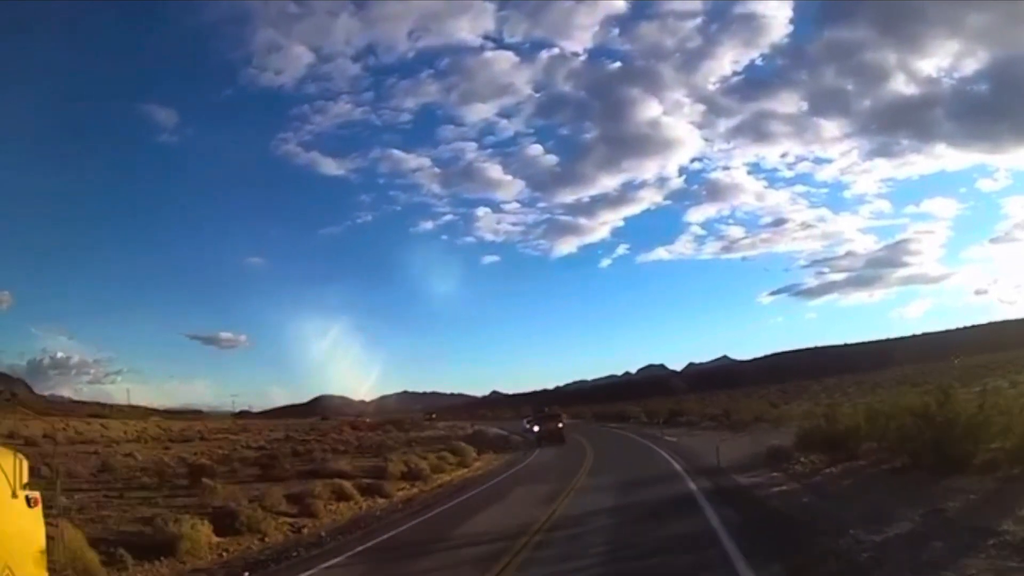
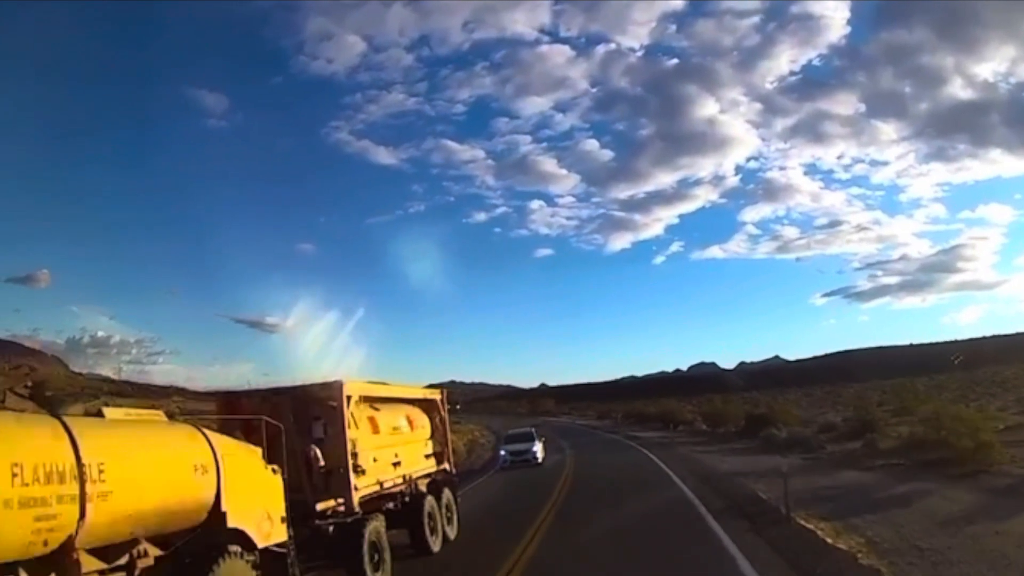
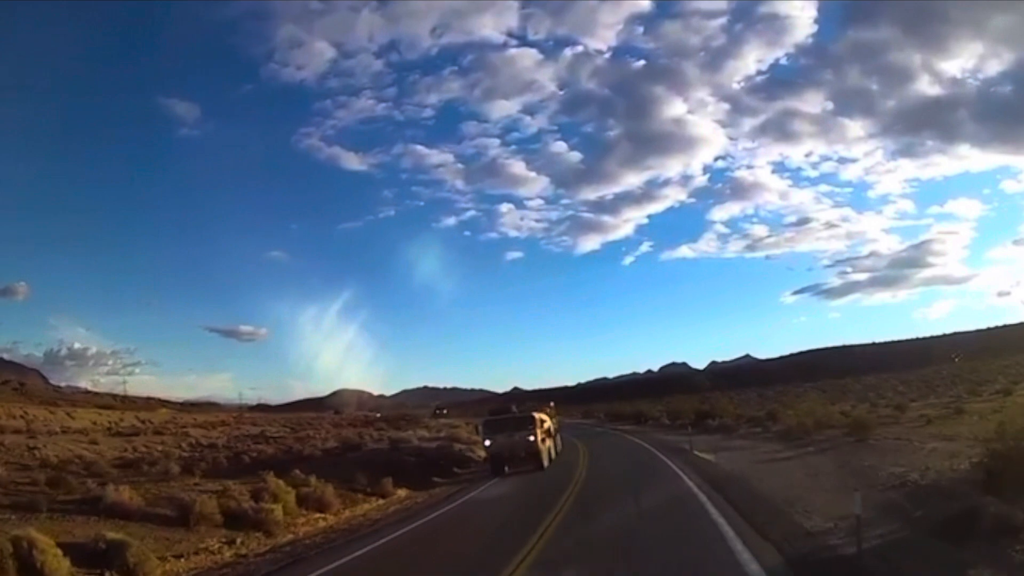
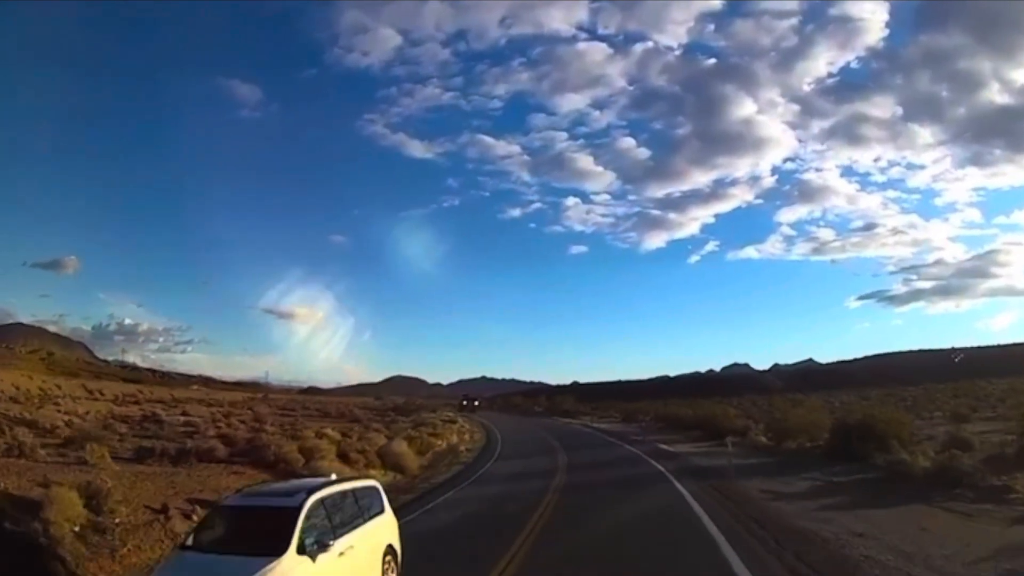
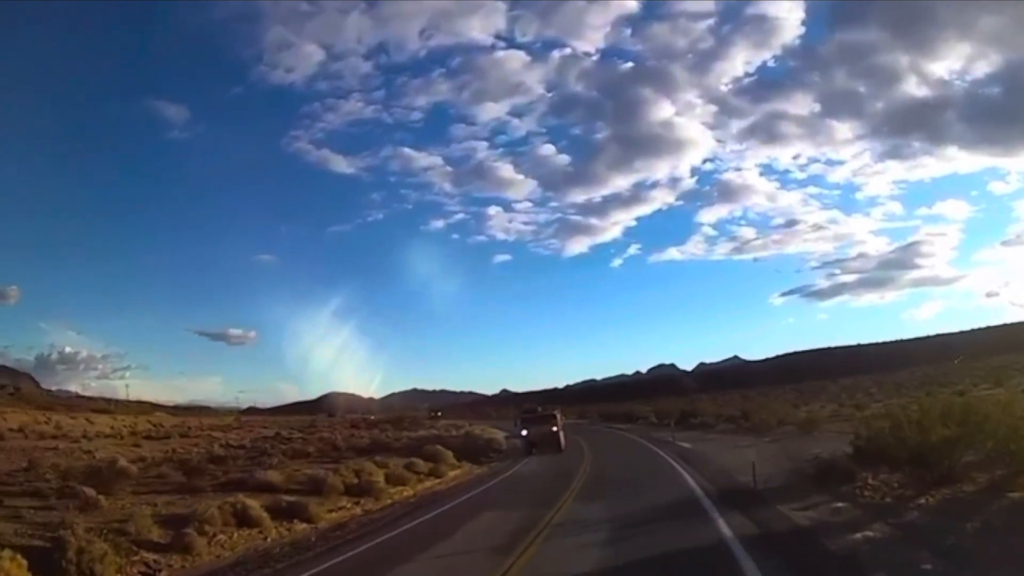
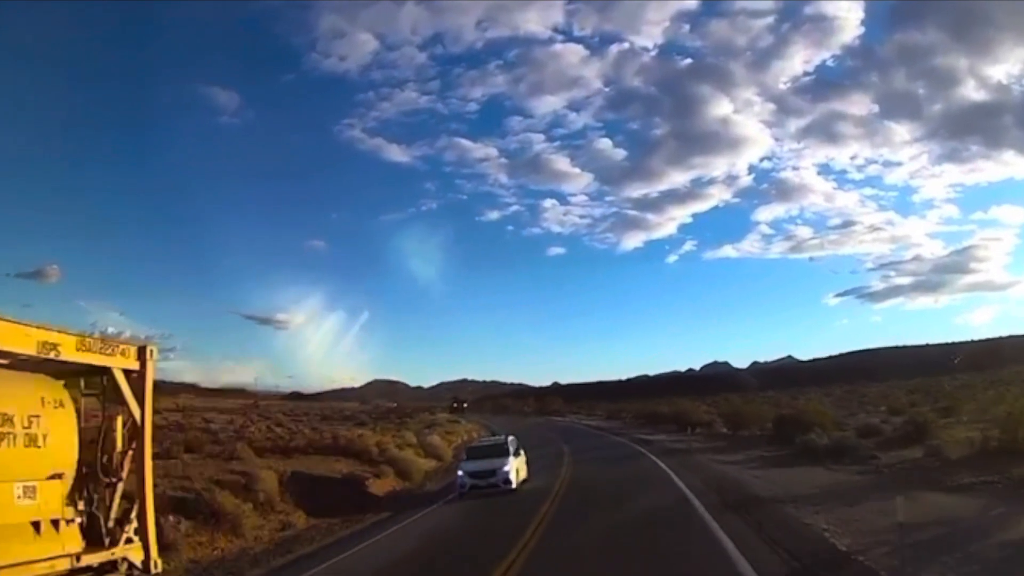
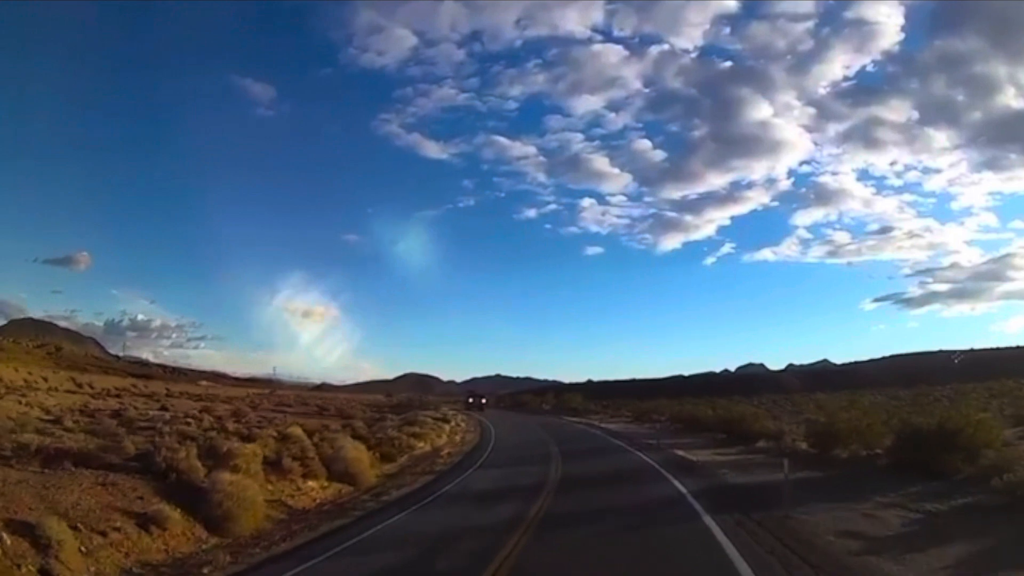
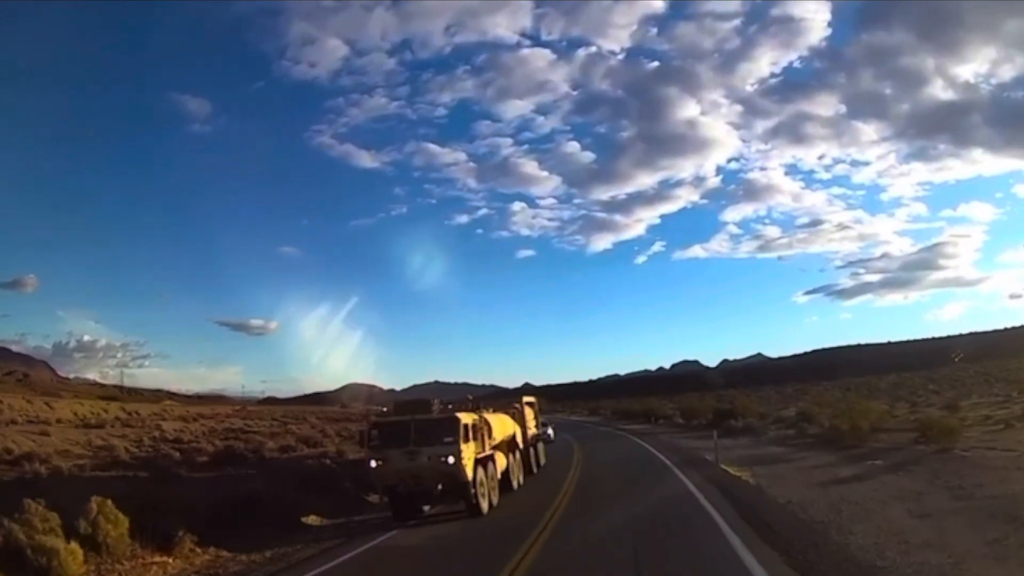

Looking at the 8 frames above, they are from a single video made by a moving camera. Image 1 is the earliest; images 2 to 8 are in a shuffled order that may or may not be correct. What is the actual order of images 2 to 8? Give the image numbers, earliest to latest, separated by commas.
5, 3, 8, 2, 6, 4, 7
